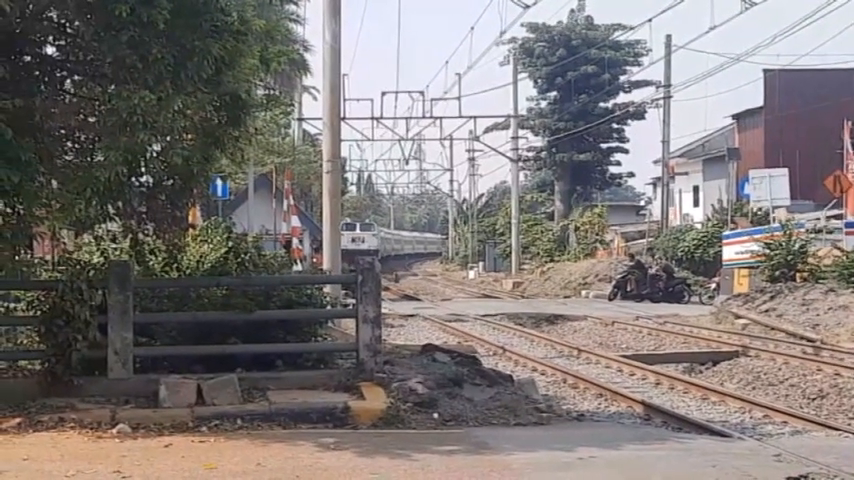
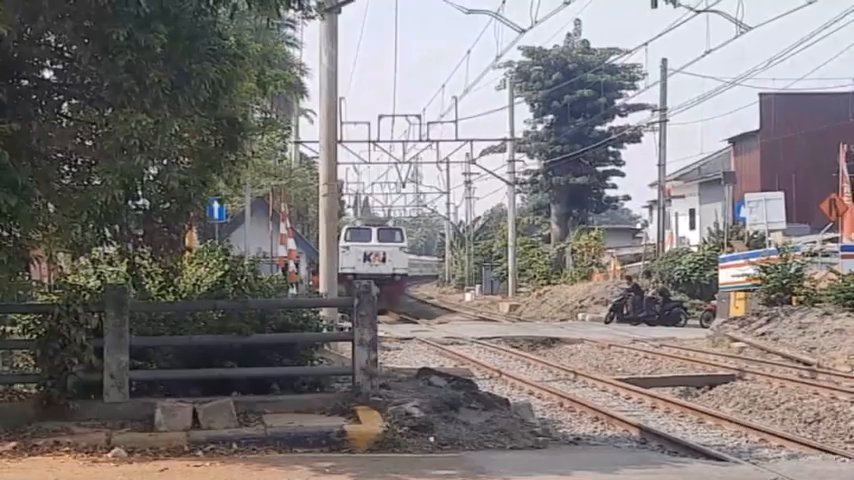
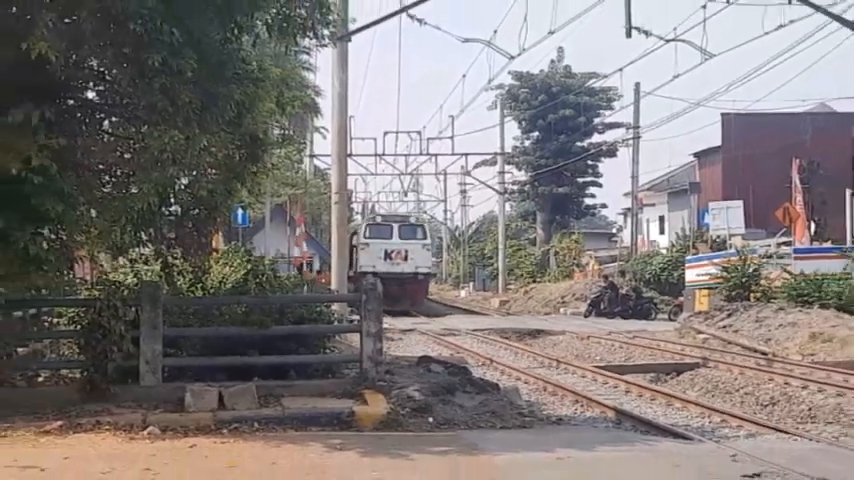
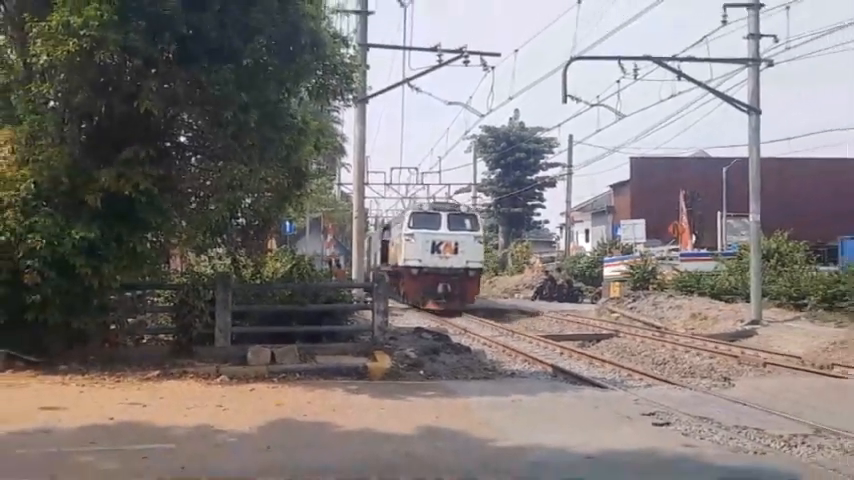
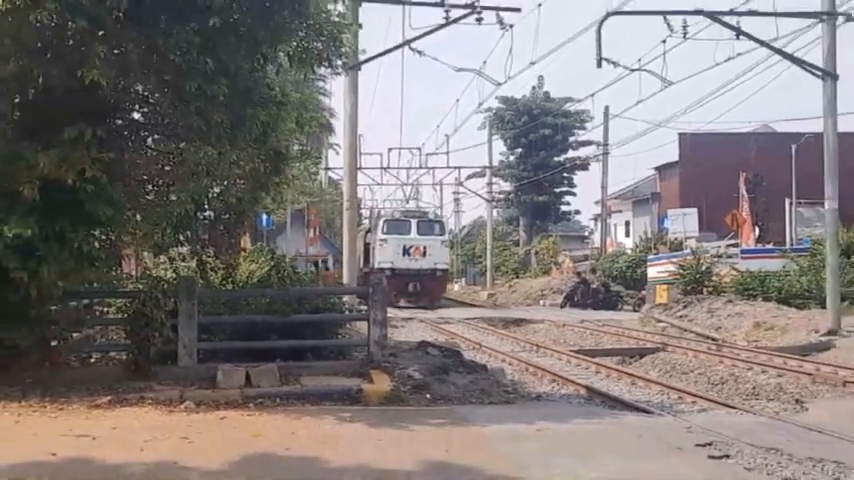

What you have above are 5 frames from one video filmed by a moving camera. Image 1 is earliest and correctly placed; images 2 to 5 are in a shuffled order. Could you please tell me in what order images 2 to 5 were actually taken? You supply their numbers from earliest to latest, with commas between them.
2, 3, 5, 4
